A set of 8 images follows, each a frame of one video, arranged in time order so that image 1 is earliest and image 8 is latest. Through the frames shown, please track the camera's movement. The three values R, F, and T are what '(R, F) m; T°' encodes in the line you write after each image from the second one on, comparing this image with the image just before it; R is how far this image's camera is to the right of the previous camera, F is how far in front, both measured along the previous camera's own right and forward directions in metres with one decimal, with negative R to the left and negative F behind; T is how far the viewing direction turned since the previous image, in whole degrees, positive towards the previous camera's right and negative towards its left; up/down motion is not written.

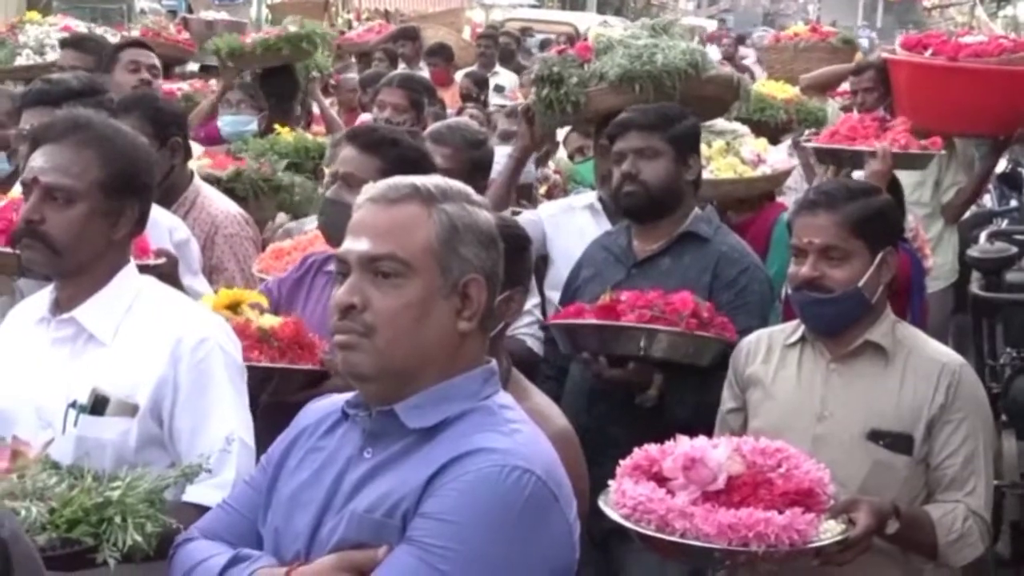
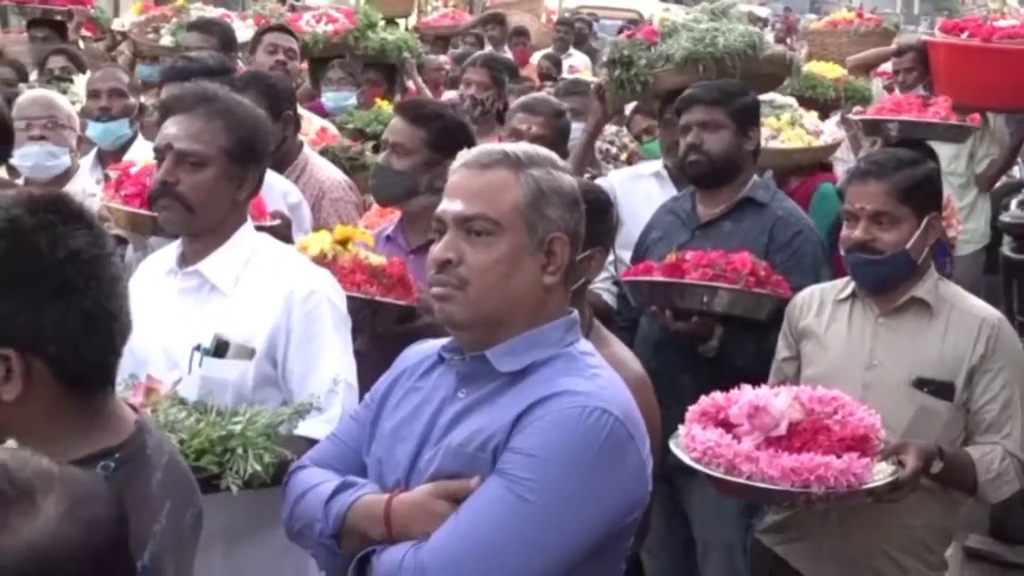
(-0.3, -0.3) m; -1°
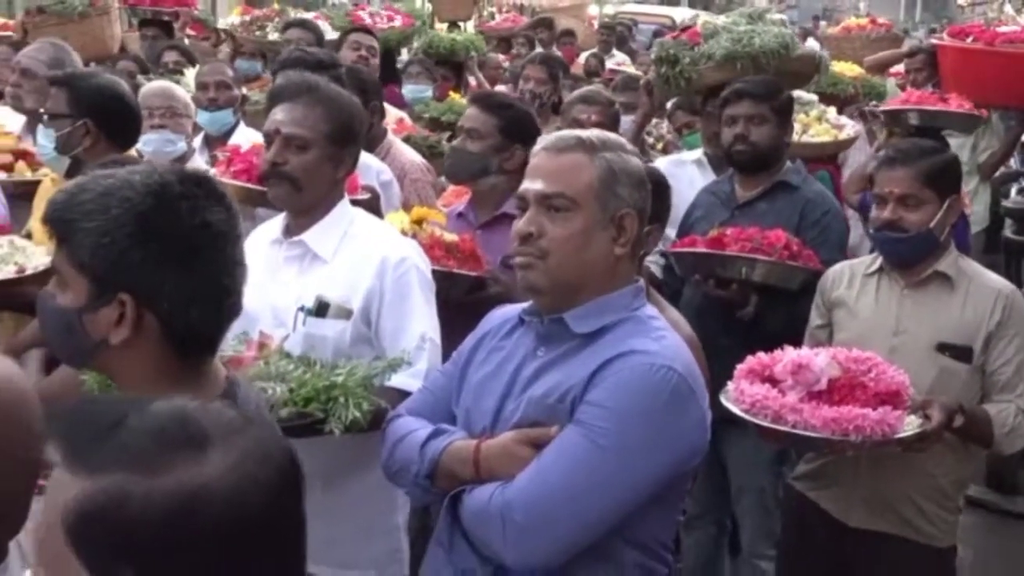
(-0.4, -0.4) m; +1°
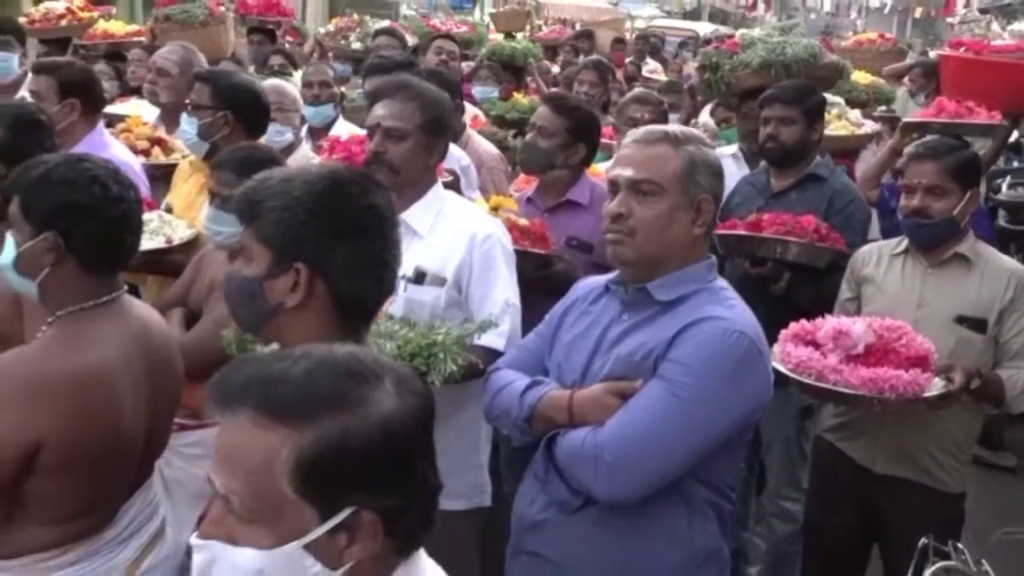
(-0.5, -0.5) m; +1°
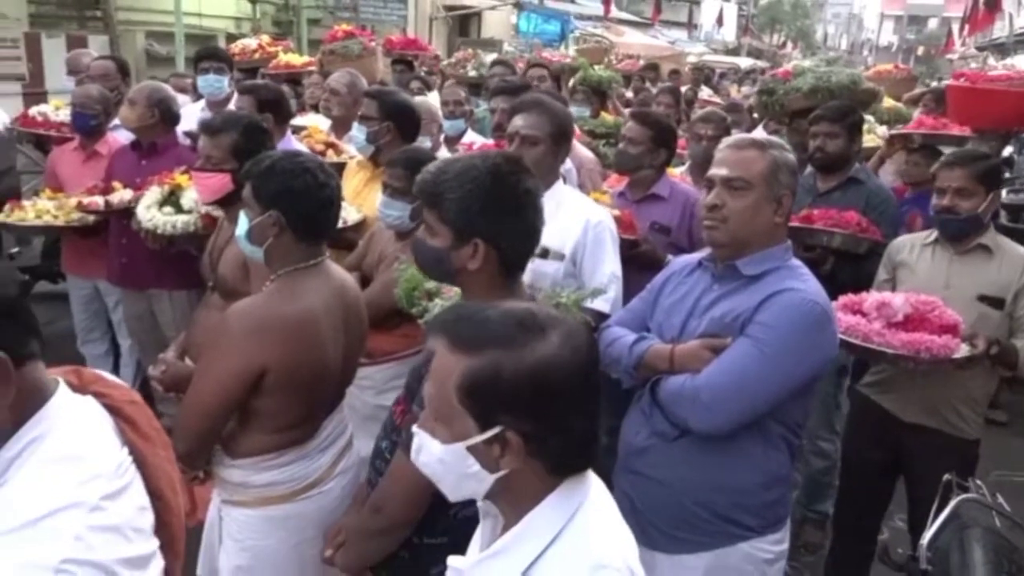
(-0.5, -1.1) m; -1°
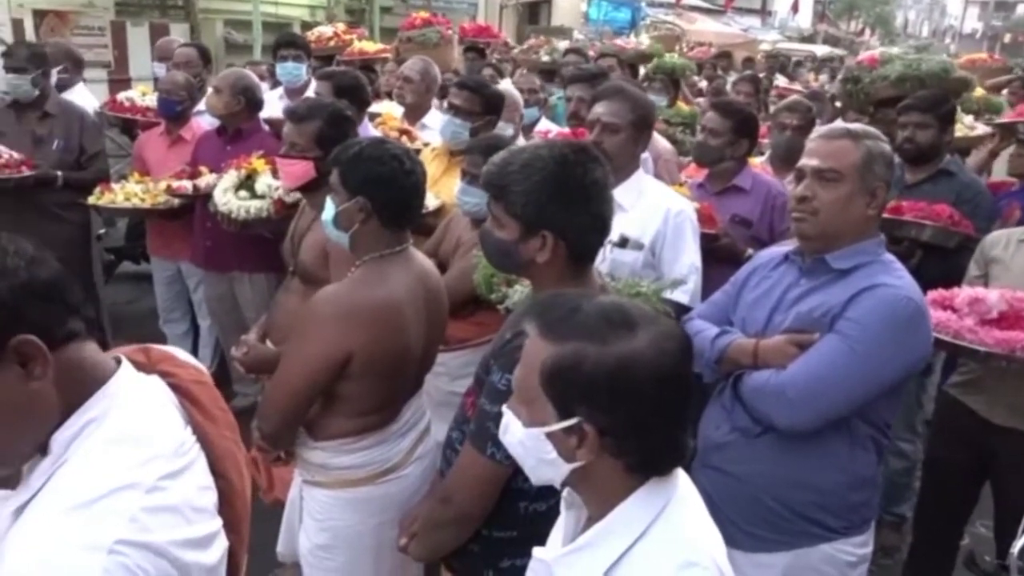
(-0.1, 0.0) m; -4°
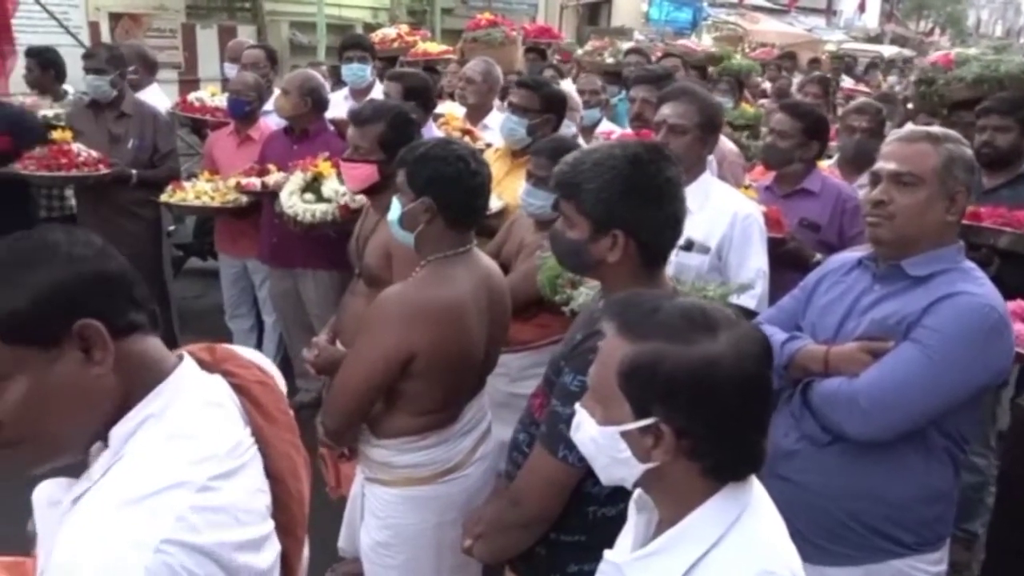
(-0.1, 0.0) m; -3°
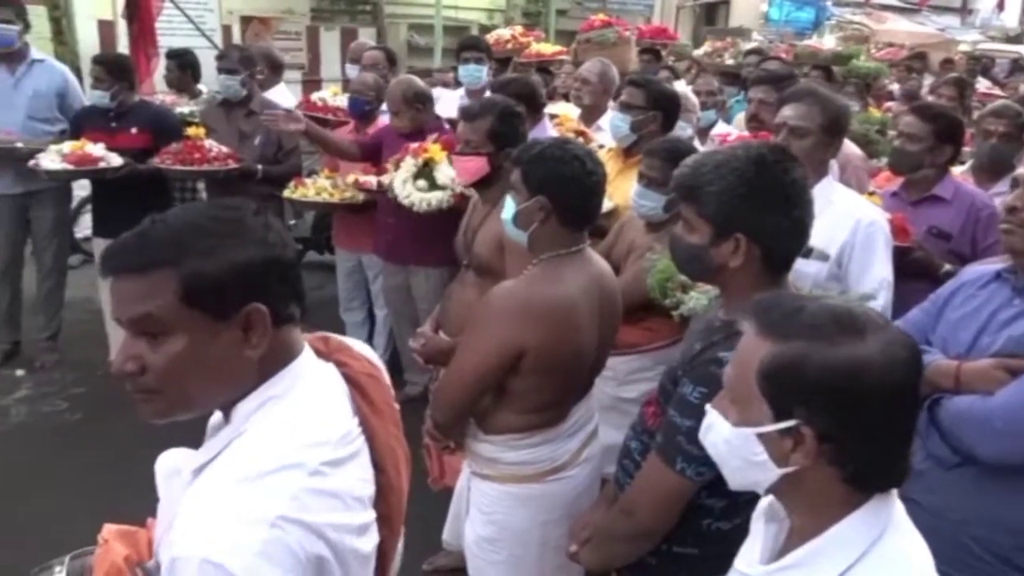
(0.0, 0.0) m; -7°
